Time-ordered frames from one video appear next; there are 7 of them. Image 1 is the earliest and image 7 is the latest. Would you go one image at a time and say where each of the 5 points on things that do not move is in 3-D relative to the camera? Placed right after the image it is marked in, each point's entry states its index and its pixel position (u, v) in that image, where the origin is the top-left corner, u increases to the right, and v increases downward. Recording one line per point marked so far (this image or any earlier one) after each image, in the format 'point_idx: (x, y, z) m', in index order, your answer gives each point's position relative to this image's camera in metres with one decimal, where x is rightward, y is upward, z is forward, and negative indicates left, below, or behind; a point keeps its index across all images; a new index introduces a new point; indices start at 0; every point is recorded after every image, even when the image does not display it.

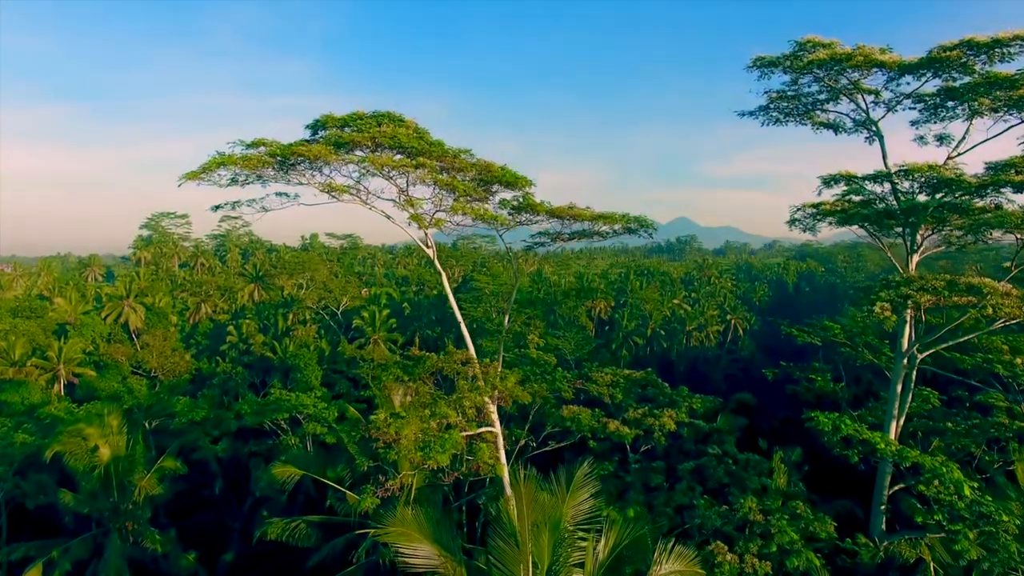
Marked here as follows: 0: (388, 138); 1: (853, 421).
0: (-1.9, +2.2, +8.8) m
1: (+5.4, -2.1, +9.0) m
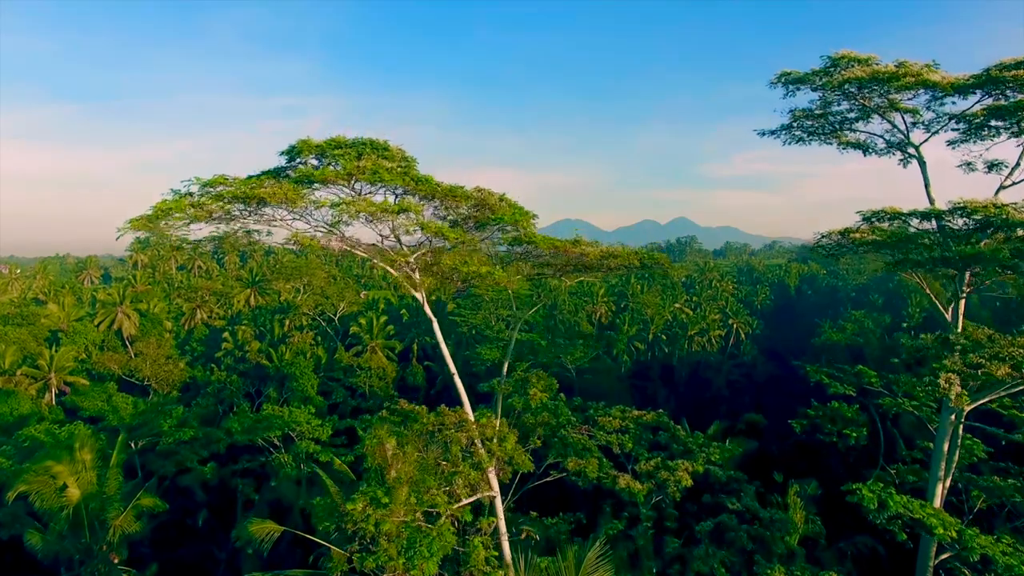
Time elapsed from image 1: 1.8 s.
0: (-1.9, +1.5, +7.6) m
1: (+5.4, -2.9, +7.8) m
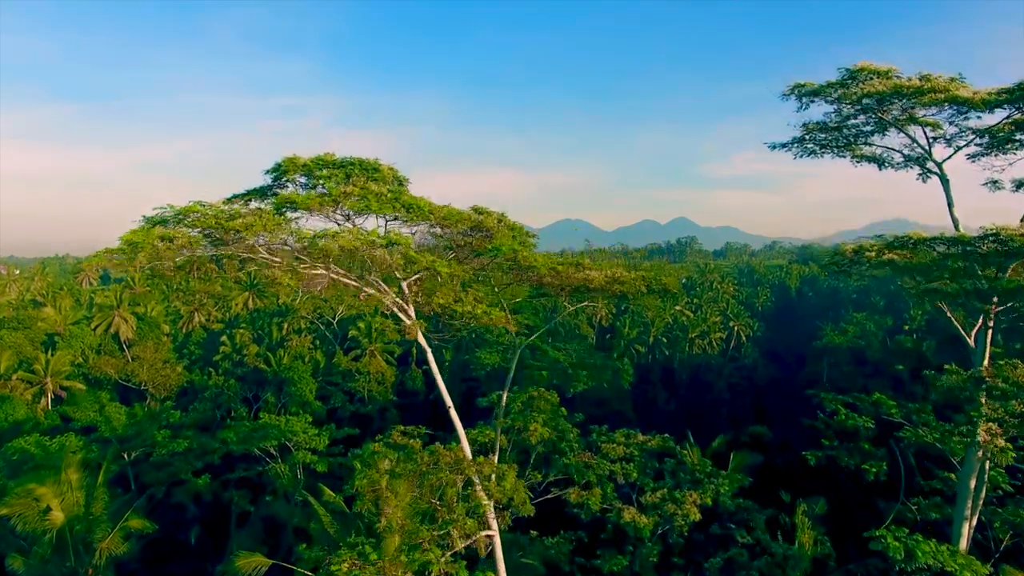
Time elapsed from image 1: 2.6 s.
0: (-2.0, +1.0, +7.1) m
1: (+5.4, -3.3, +7.3) m
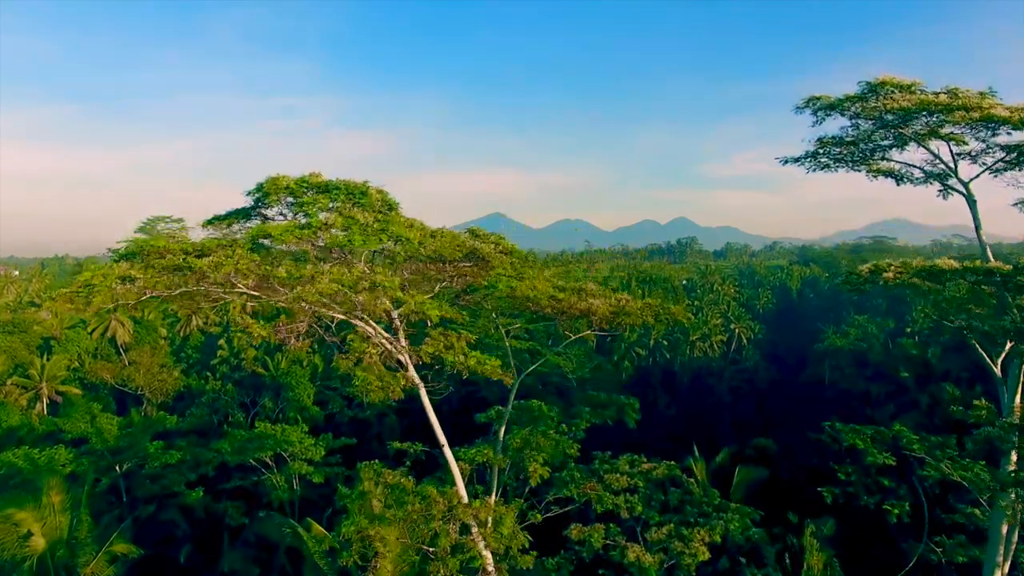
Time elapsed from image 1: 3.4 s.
0: (-2.0, +0.6, +6.5) m
1: (+5.4, -3.7, +6.7) m
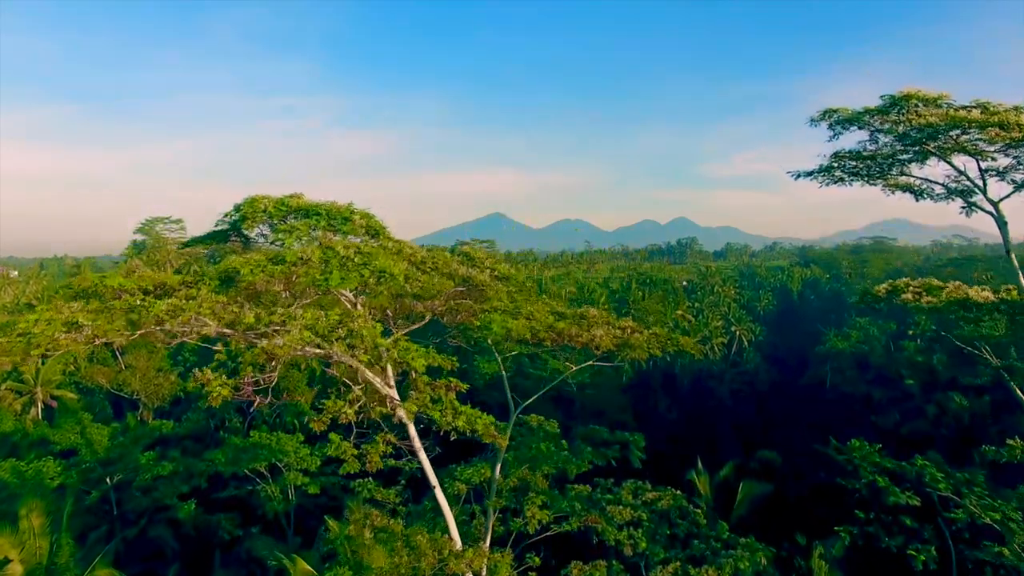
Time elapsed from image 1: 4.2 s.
0: (-2.0, +0.2, +6.0) m
1: (+5.3, -4.1, +6.1) m
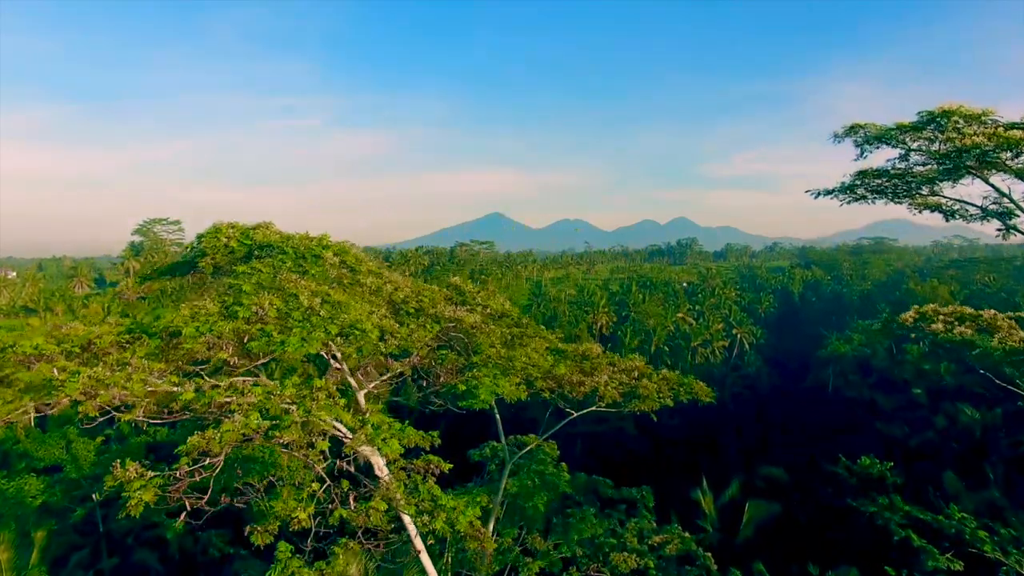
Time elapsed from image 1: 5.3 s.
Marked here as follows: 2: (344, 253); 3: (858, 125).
0: (-2.1, -0.3, +5.1) m
1: (+5.2, -4.6, +5.3) m
2: (-1.9, +0.4, +6.4) m
3: (+4.8, +2.3, +7.9) m
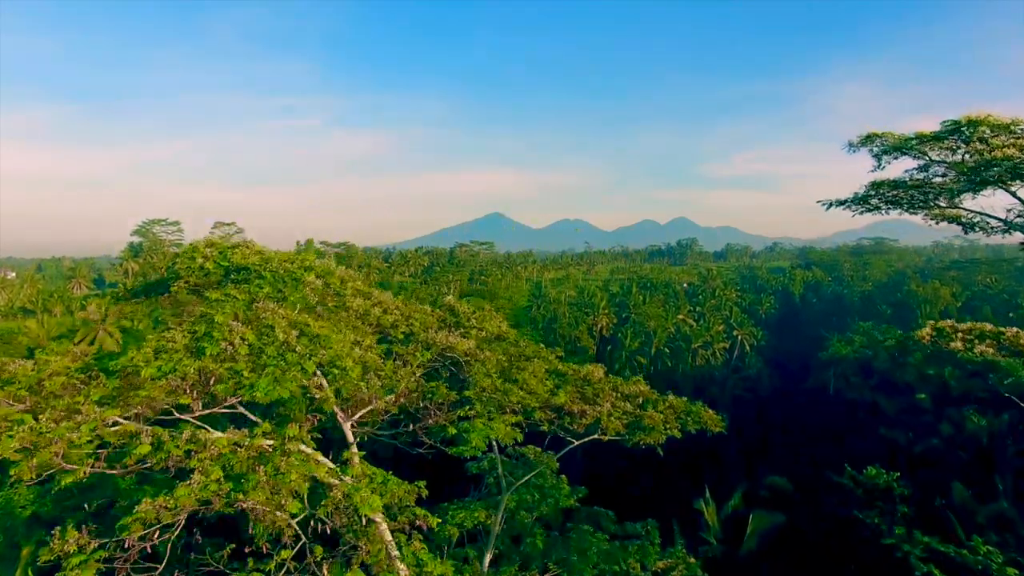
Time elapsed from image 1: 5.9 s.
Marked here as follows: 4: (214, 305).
0: (-2.1, -0.5, +4.7) m
1: (+5.2, -4.9, +4.9) m
2: (-1.9, +0.1, +5.9) m
3: (+4.8, +2.0, +7.4) m
4: (-2.7, -0.2, +5.2) m
